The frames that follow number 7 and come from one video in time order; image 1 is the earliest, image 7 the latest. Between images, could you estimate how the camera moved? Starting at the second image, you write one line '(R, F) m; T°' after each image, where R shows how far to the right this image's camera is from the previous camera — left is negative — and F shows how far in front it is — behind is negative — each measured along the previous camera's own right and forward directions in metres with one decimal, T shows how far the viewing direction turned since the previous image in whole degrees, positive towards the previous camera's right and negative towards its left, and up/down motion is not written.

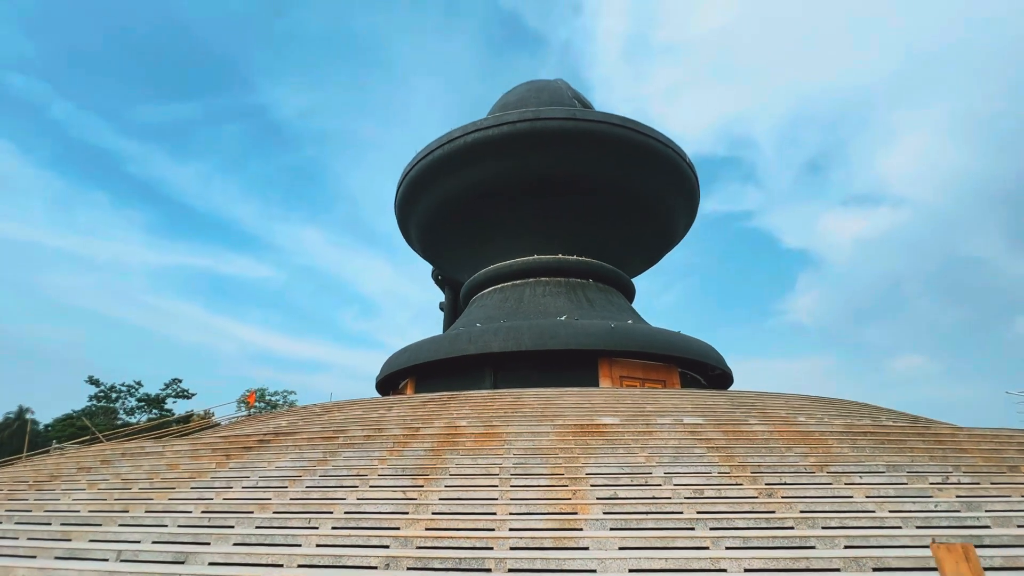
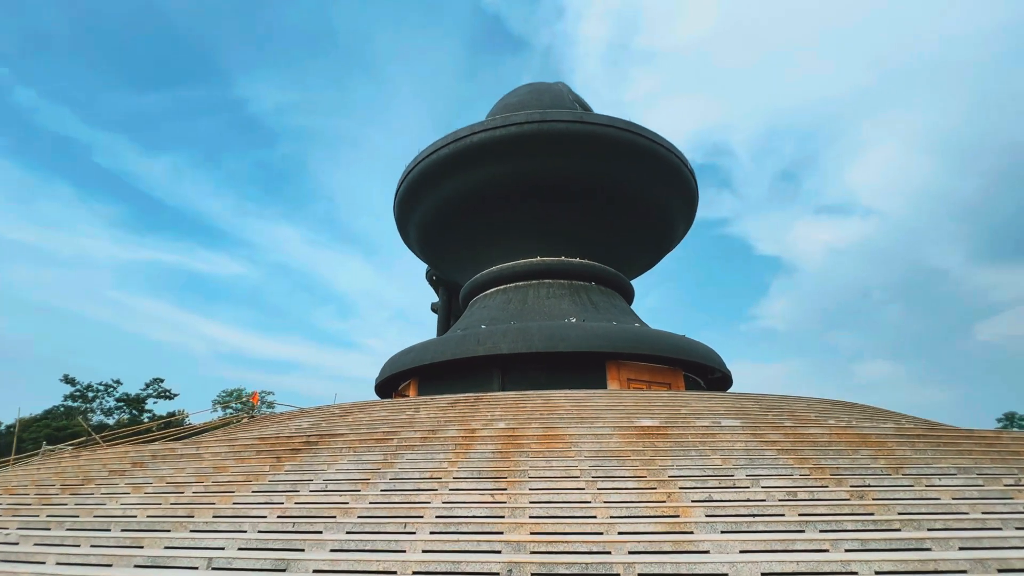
(-1.1, +0.1) m; +3°
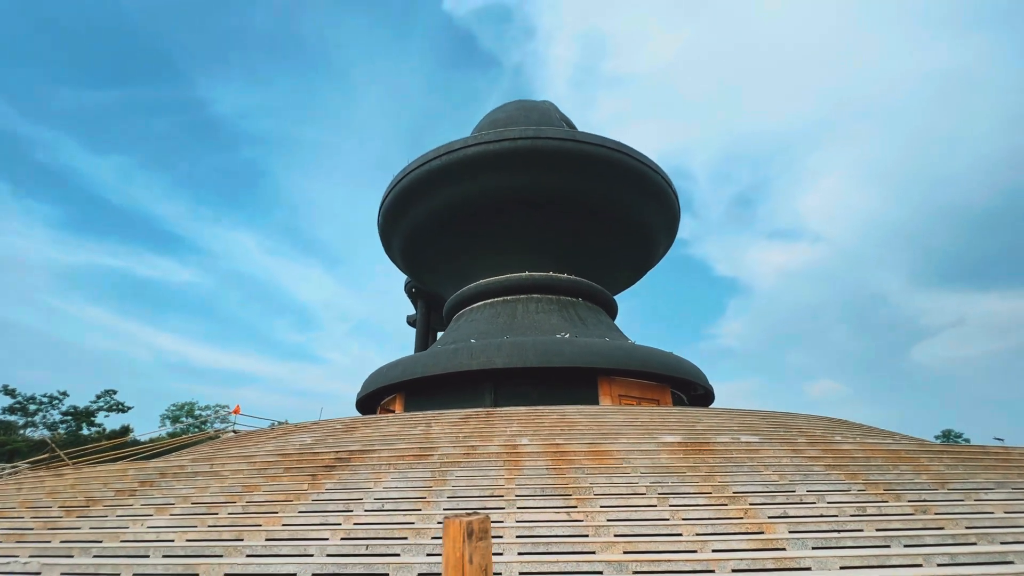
(-1.1, +0.2) m; +5°
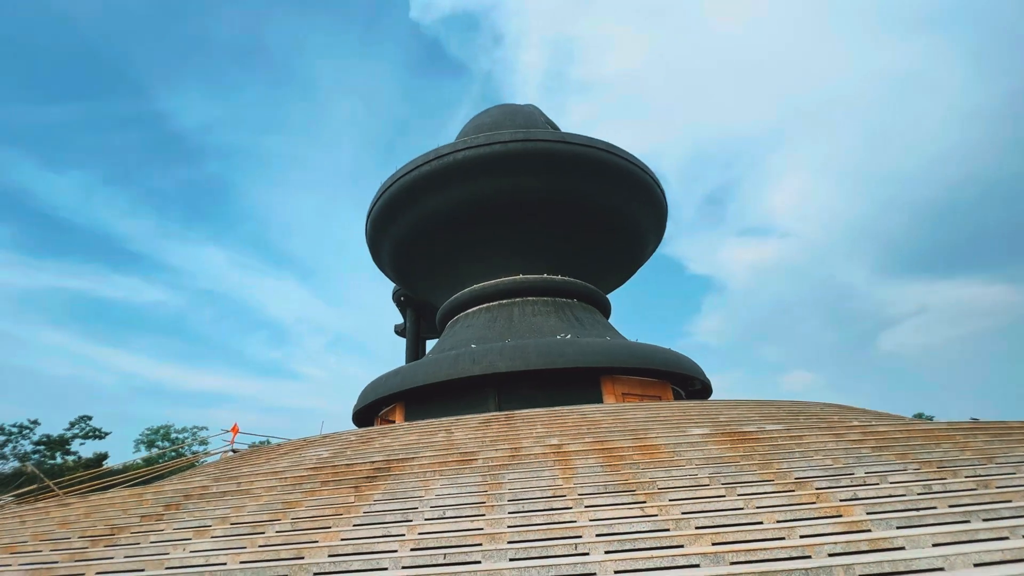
(-0.8, +0.2) m; +3°
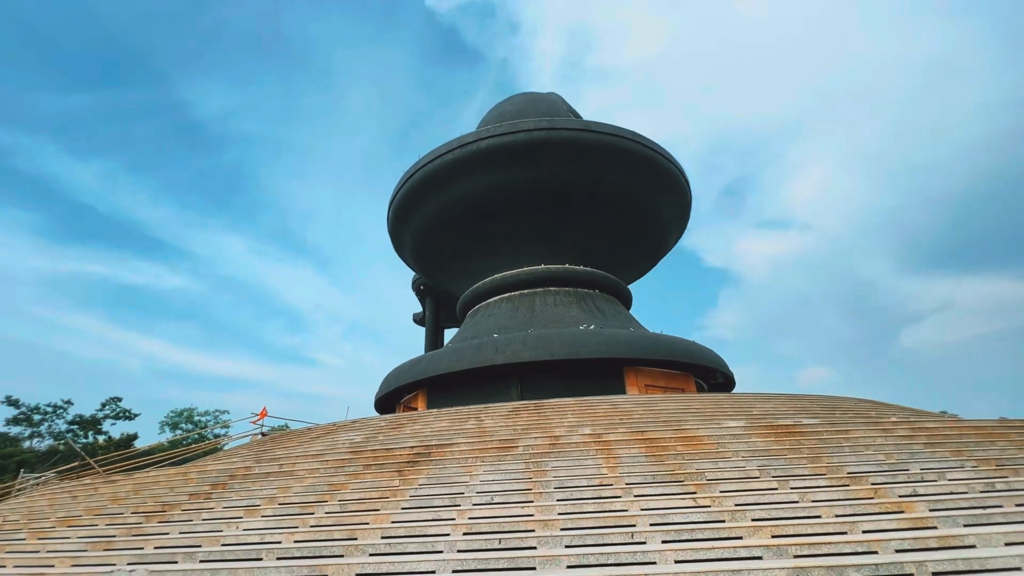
(-0.3, +0.1) m; -1°
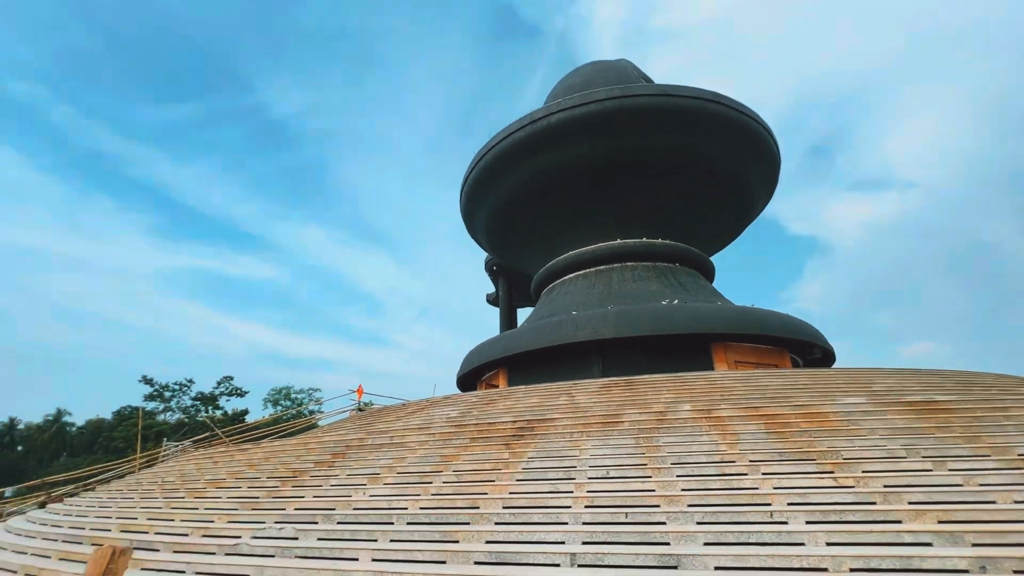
(-0.4, +0.2) m; -6°
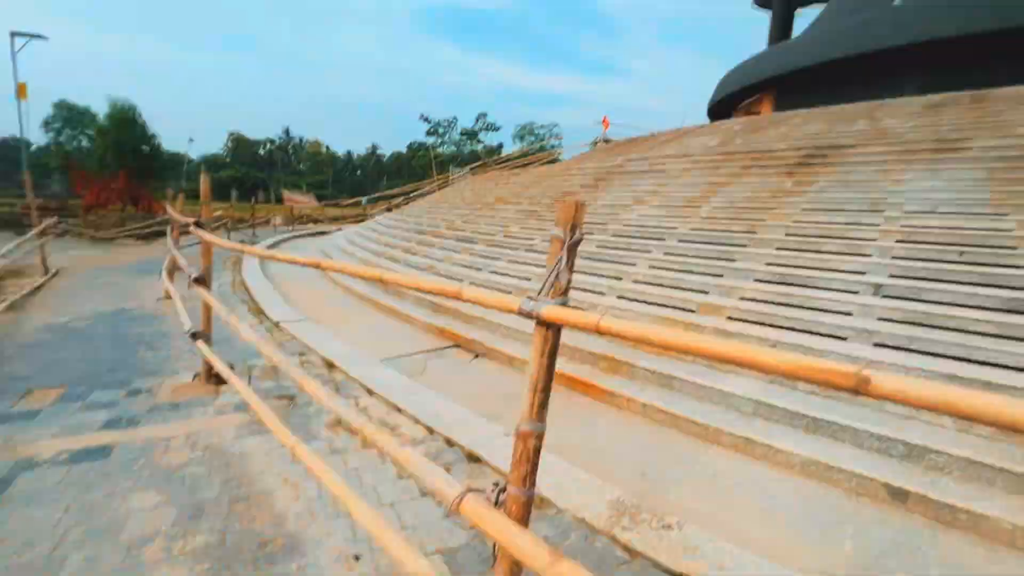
(-0.3, +0.5) m; -23°
